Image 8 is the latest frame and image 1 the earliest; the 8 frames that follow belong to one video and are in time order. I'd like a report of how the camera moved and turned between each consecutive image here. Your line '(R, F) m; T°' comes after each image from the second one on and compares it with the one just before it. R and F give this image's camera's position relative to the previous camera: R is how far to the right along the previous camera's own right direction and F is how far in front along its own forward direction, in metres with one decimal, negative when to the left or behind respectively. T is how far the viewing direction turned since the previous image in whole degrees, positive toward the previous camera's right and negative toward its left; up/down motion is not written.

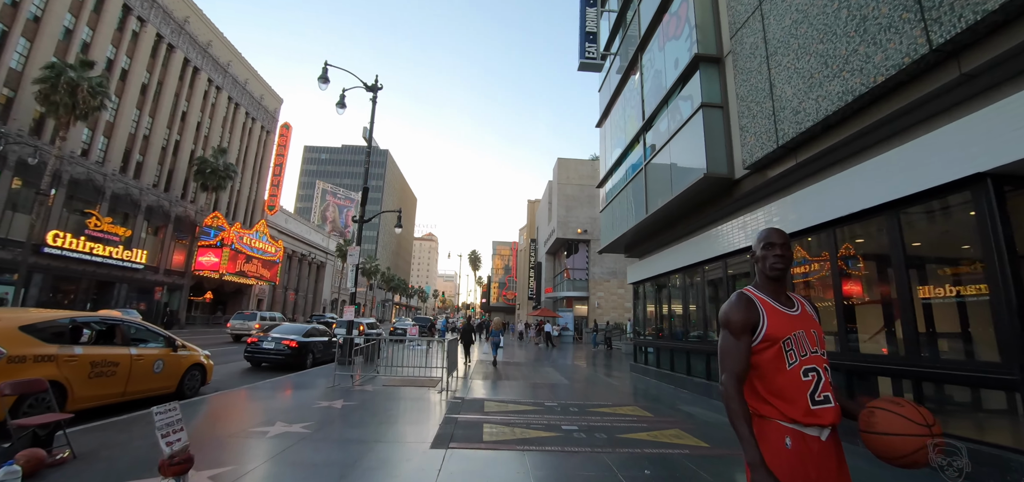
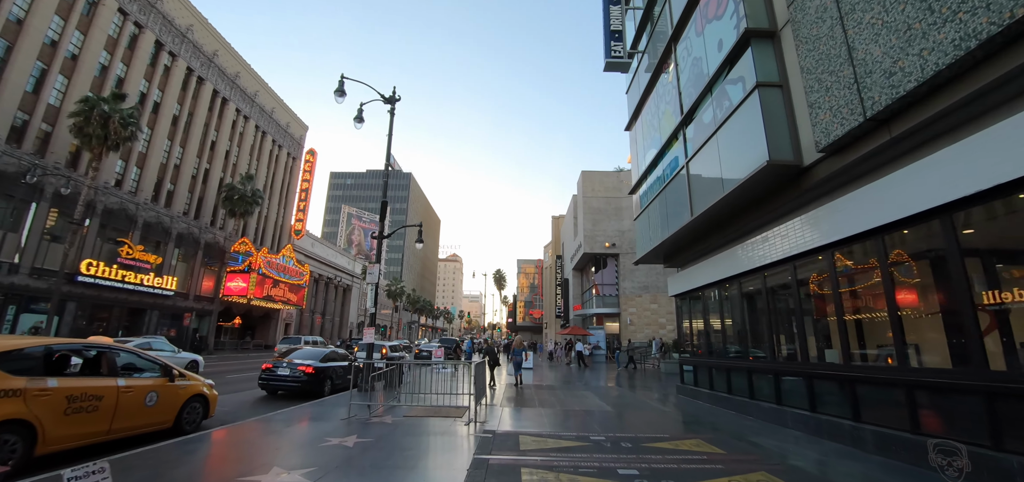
(-0.1, +1.0) m; -3°
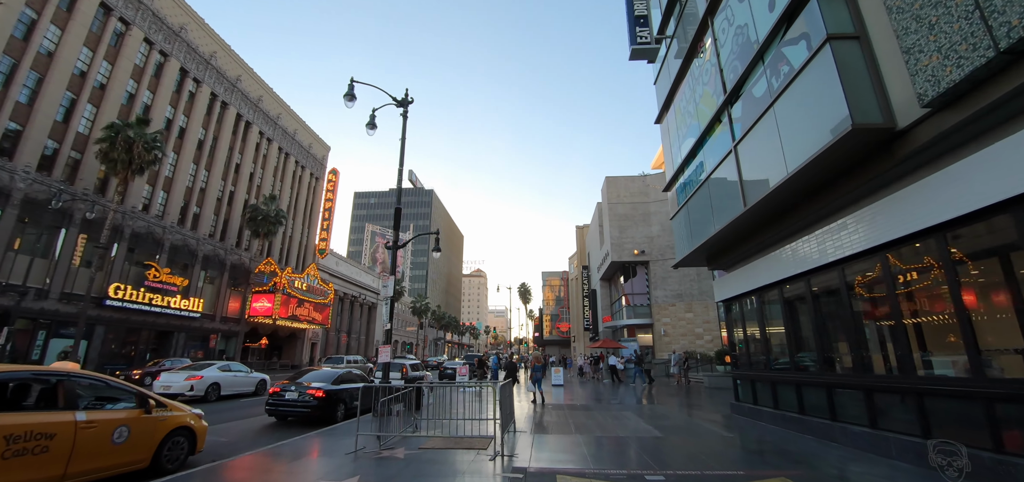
(0.0, +1.1) m; -3°
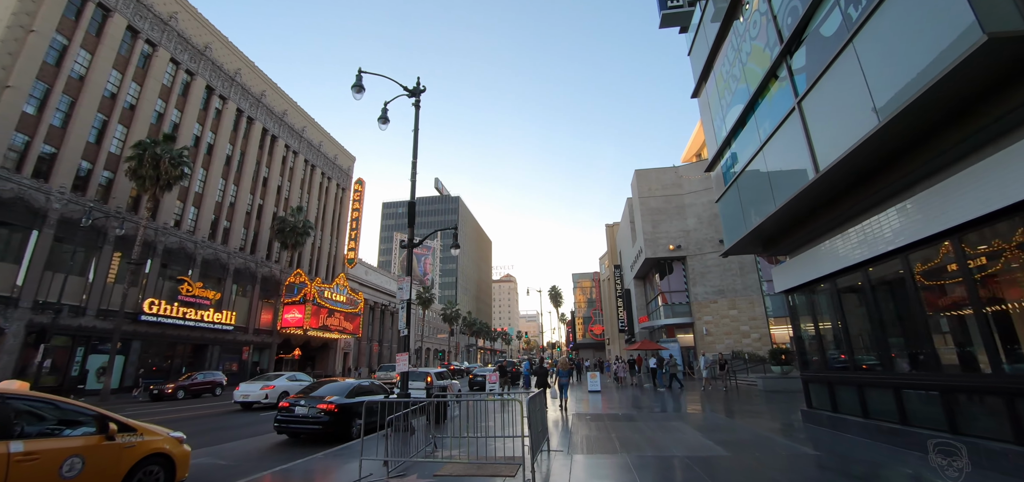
(+0.1, +1.2) m; -4°
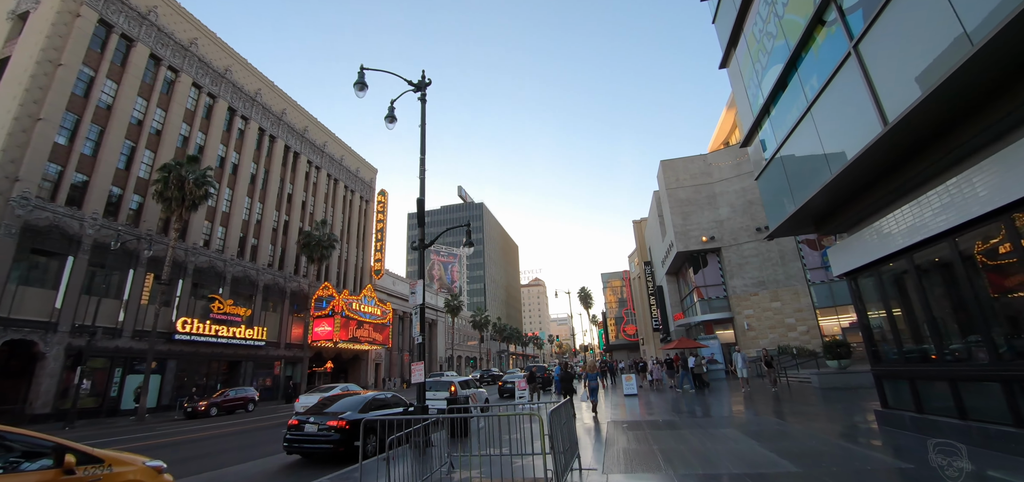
(+0.2, +0.9) m; -4°
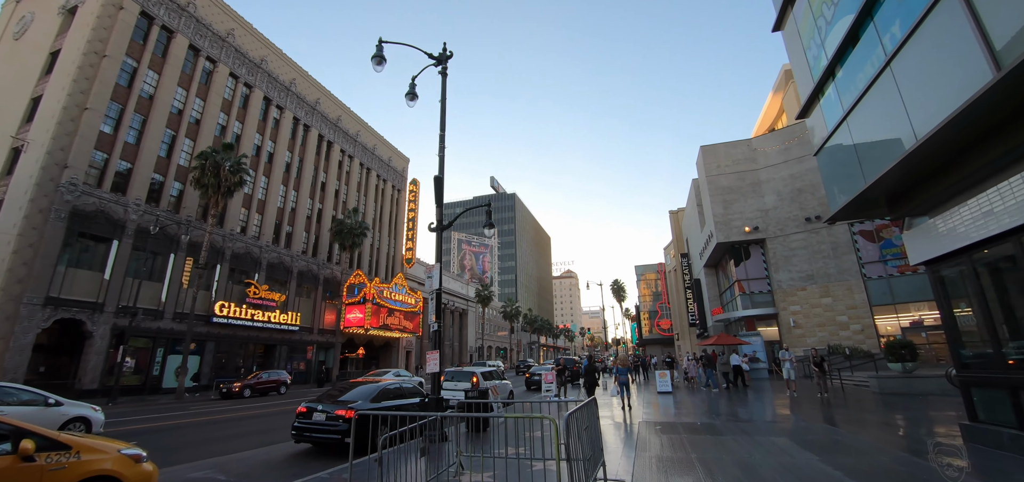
(+0.2, +0.8) m; -4°
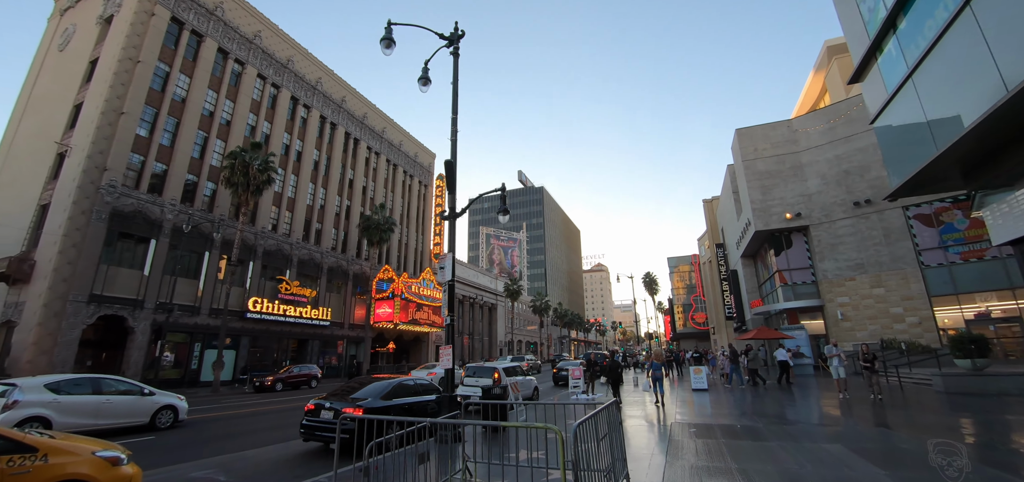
(+0.3, +0.6) m; -4°
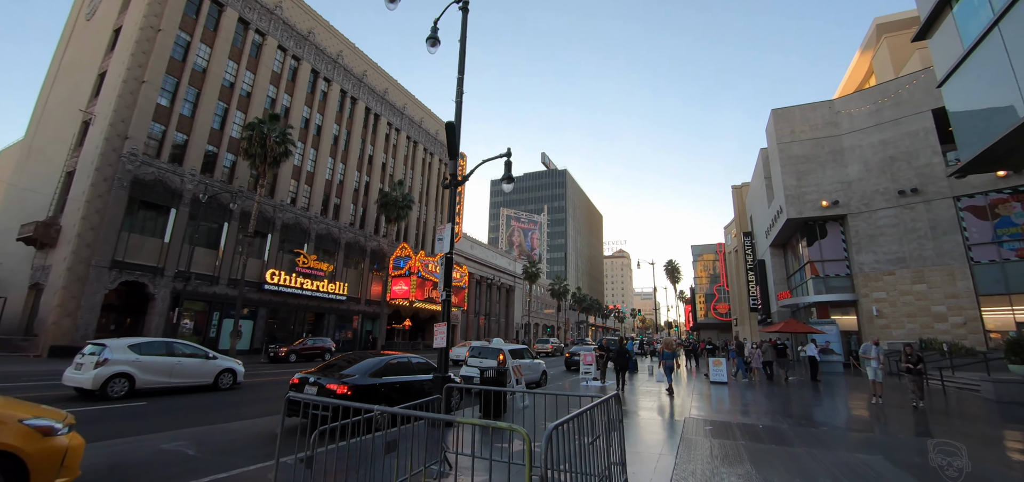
(+0.3, +0.7) m; -3°
